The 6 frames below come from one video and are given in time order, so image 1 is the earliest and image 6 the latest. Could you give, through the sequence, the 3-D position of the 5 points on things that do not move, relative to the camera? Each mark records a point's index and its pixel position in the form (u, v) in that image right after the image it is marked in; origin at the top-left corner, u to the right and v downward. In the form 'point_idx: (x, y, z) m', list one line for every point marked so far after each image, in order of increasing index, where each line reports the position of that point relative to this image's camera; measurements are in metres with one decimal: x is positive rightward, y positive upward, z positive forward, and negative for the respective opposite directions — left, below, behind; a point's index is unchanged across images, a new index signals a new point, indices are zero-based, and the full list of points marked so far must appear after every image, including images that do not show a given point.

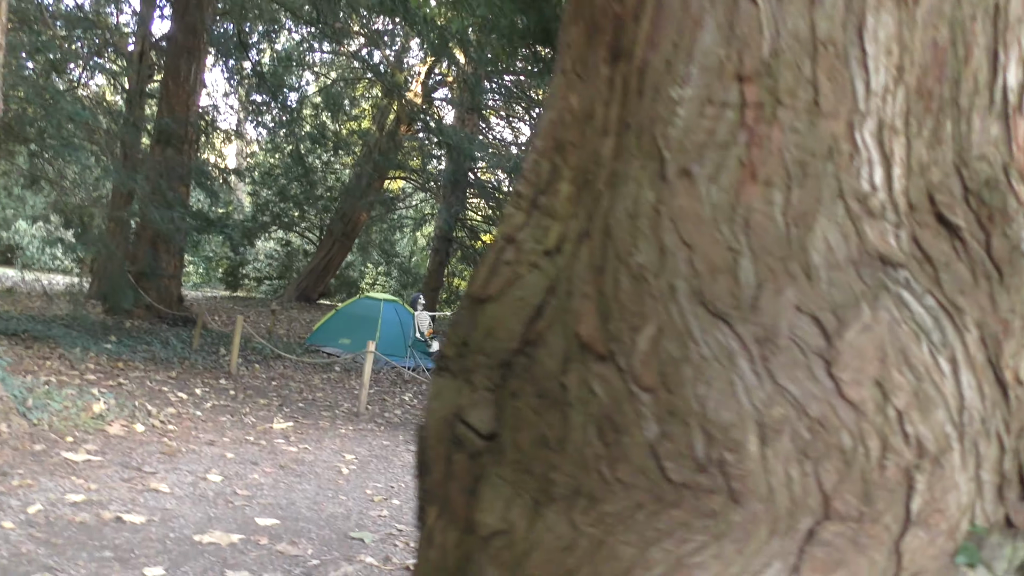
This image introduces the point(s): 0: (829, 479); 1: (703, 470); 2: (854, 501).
0: (+0.4, -0.3, +1.2) m
1: (+0.3, -0.3, +1.2) m
2: (+0.5, -0.3, +1.2) m
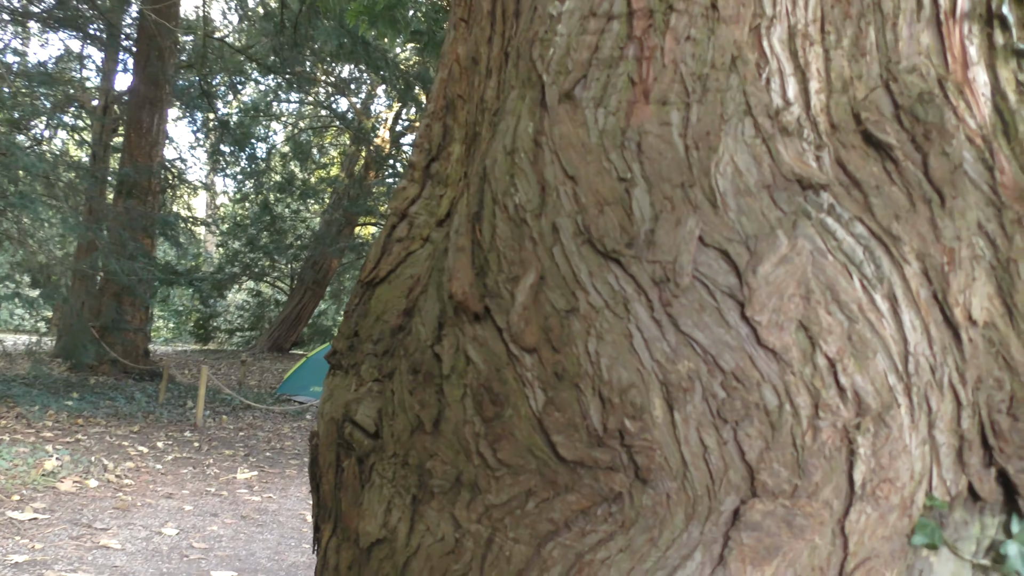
0: (+0.3, -0.2, +1.0) m
1: (+0.1, -0.2, +1.0) m
2: (+0.3, -0.2, +1.0) m
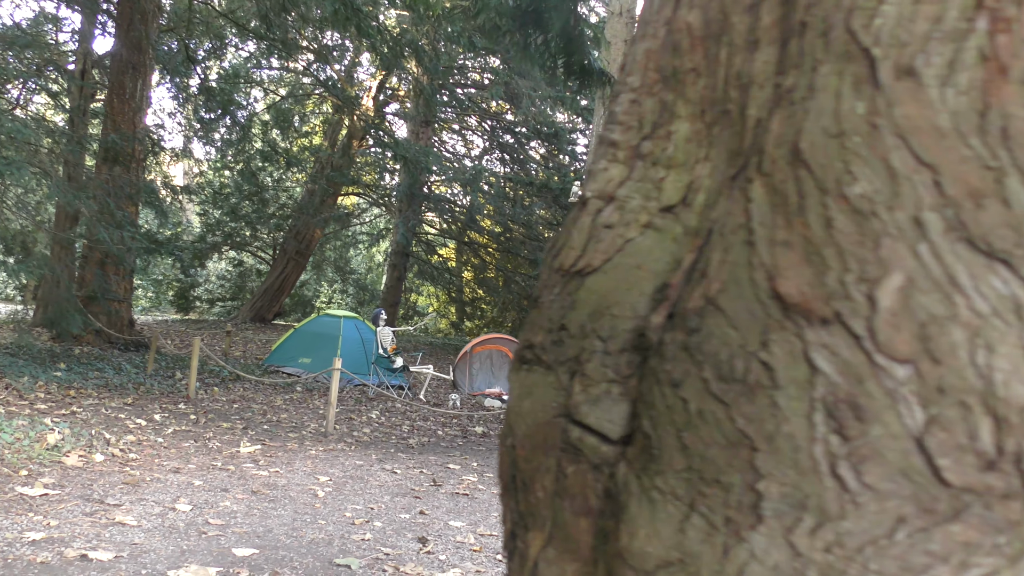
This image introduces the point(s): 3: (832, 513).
0: (+0.7, -0.2, +0.9) m
1: (+0.5, -0.2, +0.9) m
2: (+0.7, -0.2, +0.9) m
3: (+0.3, -0.2, +0.9) m
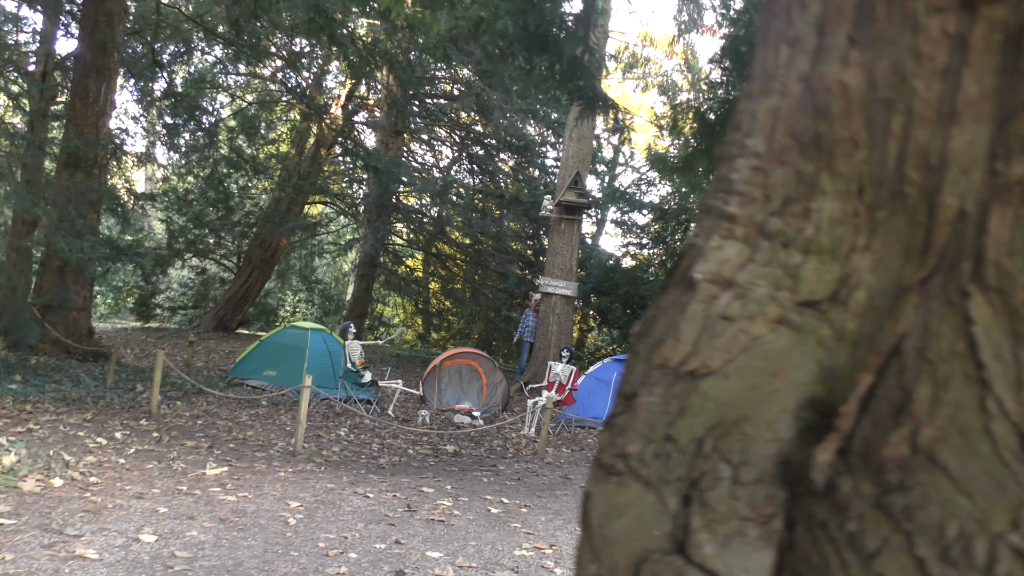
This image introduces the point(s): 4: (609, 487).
0: (+0.8, -0.3, +0.6) m
1: (+0.7, -0.3, +0.6) m
2: (+0.9, -0.4, +0.7) m
3: (+0.5, -0.4, +0.7) m
4: (+0.1, -0.3, +1.3) m
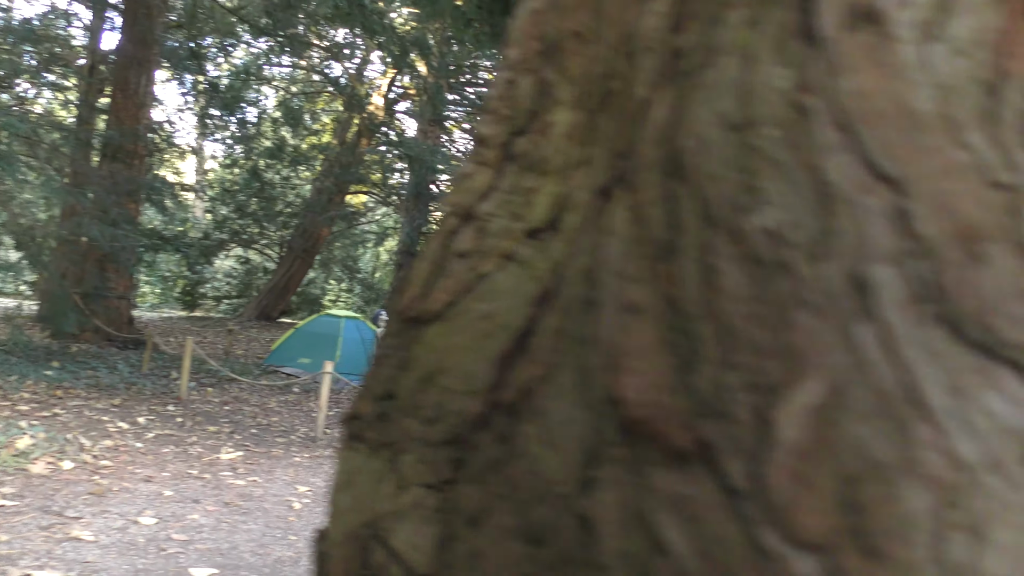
0: (+0.4, -0.3, +0.4) m
1: (+0.3, -0.3, +0.4) m
2: (+0.5, -0.3, +0.4) m
3: (+0.1, -0.3, +0.5) m
4: (-0.2, -0.2, +1.1) m
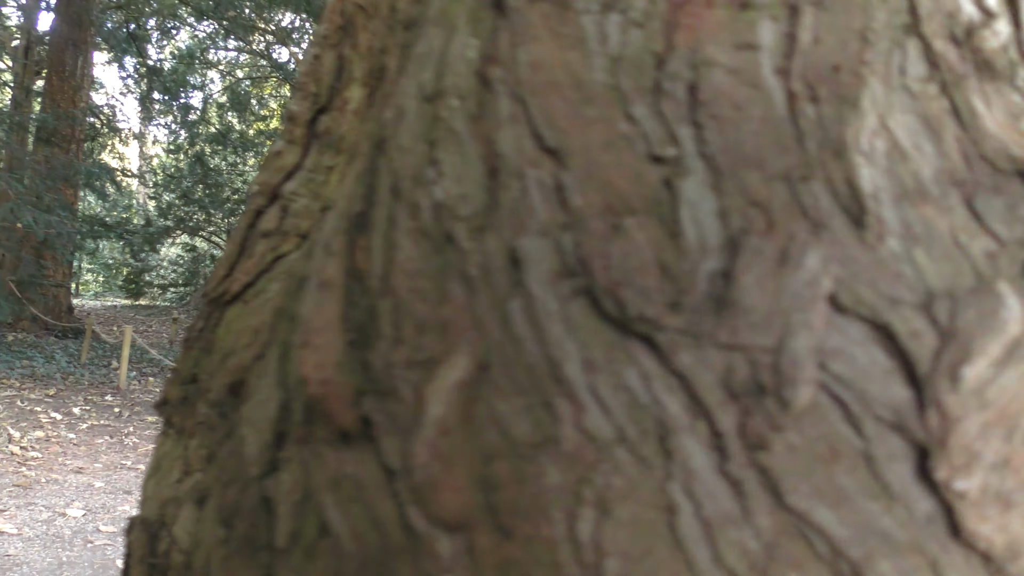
0: (+0.2, -0.2, +0.4) m
1: (+0.1, -0.2, +0.4) m
2: (+0.3, -0.3, +0.5) m
3: (-0.1, -0.3, +0.5) m
4: (-0.5, -0.2, +1.1) m
